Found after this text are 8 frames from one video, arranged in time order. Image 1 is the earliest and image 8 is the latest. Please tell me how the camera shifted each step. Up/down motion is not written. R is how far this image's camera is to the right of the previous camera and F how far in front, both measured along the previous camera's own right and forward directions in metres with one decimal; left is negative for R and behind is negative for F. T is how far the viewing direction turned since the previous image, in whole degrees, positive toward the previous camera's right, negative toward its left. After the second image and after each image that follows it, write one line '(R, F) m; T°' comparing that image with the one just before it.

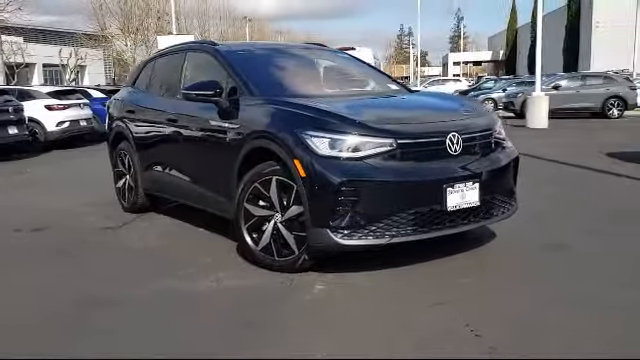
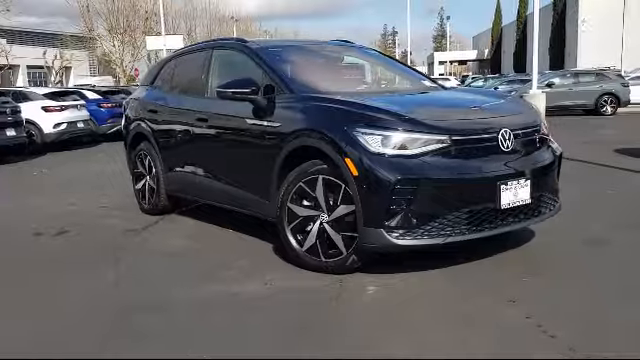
(-0.4, +0.1) m; +1°
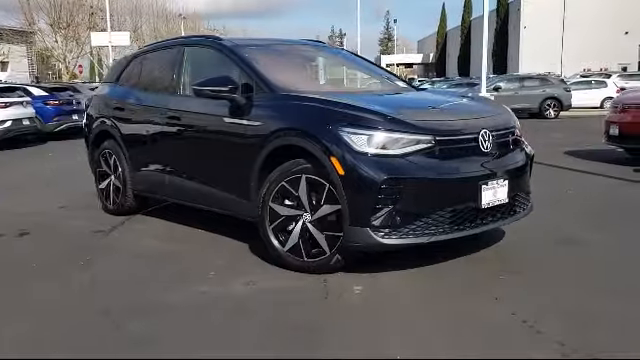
(-0.3, 0.0) m; +5°
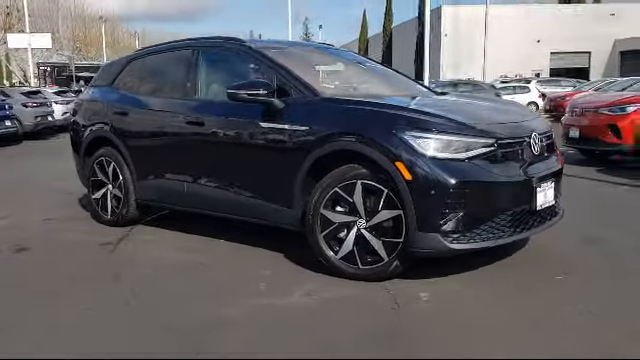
(-0.9, +0.2) m; +7°
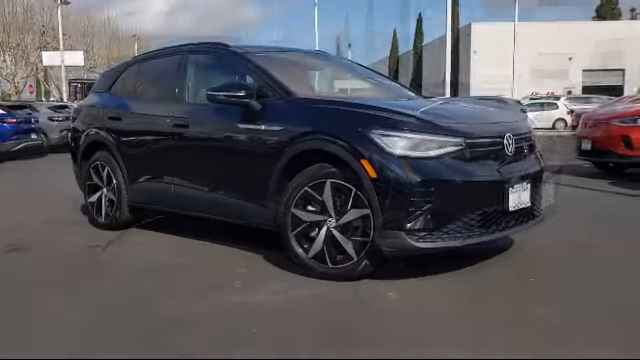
(+0.4, 0.0) m; -3°
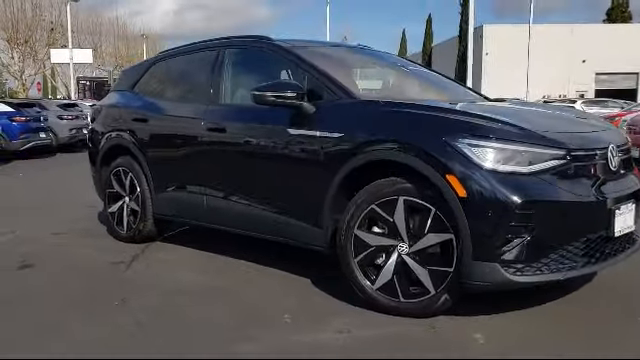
(-0.4, +0.7) m; 0°
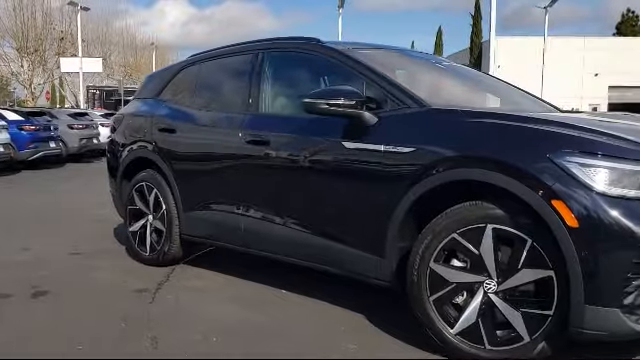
(-0.3, +0.6) m; 0°
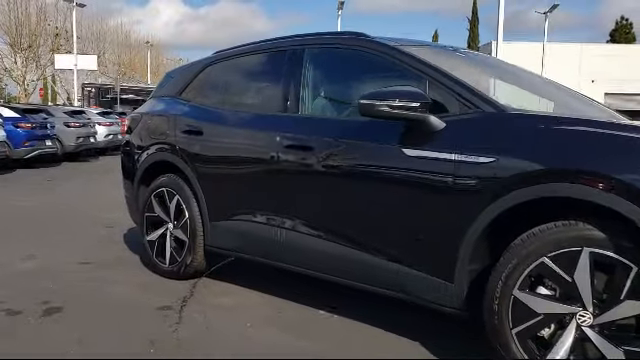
(-0.3, +0.4) m; +1°
